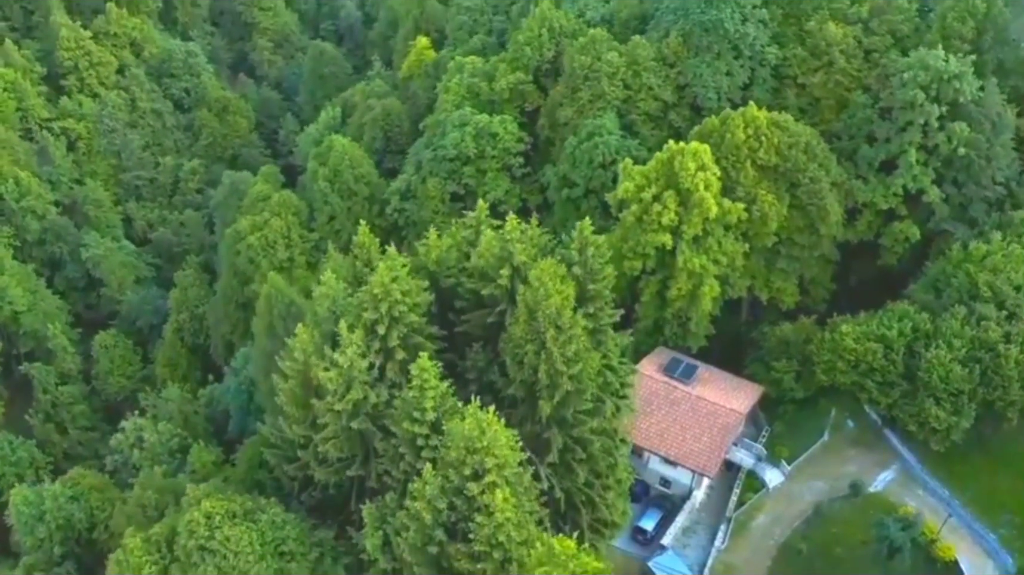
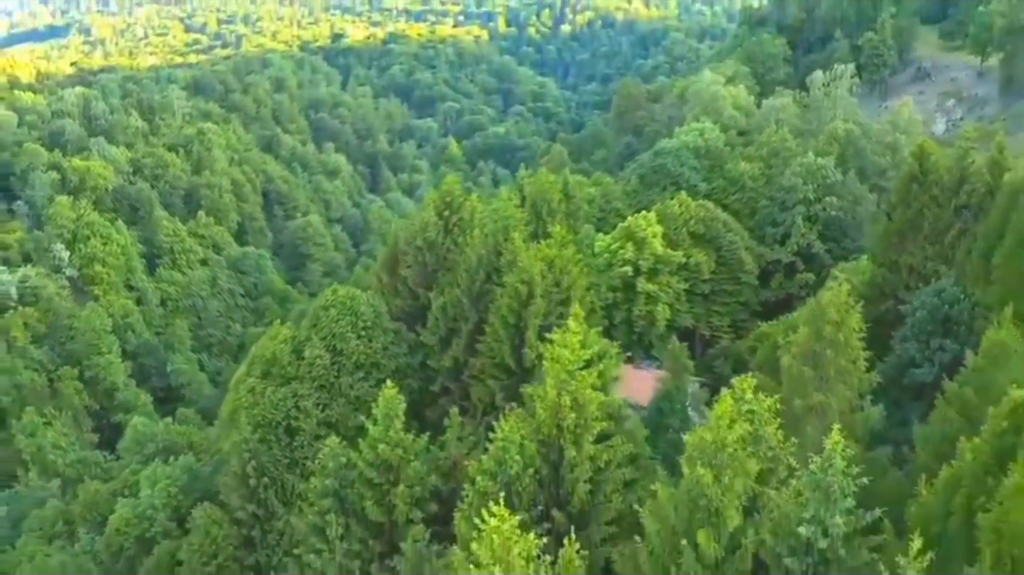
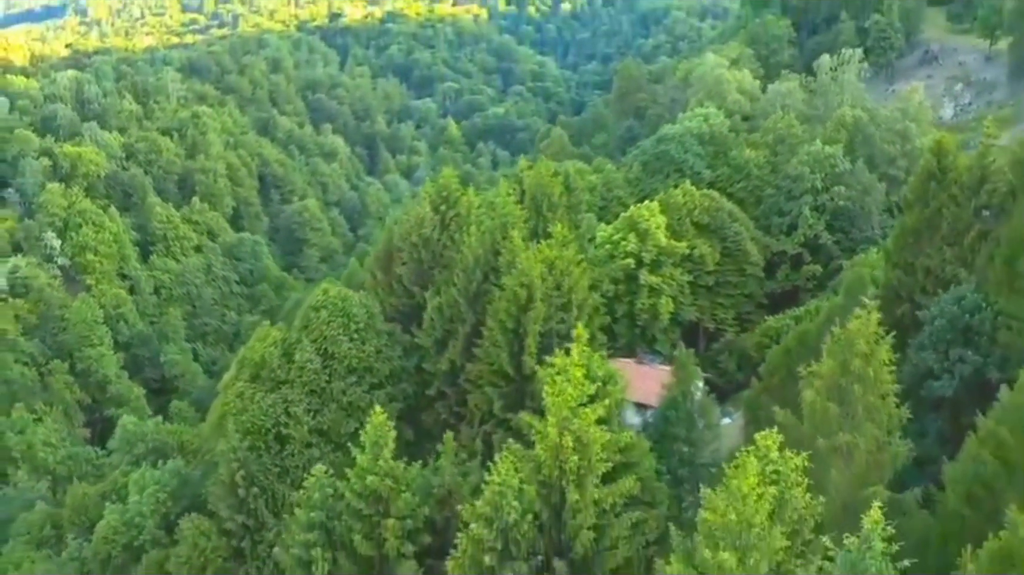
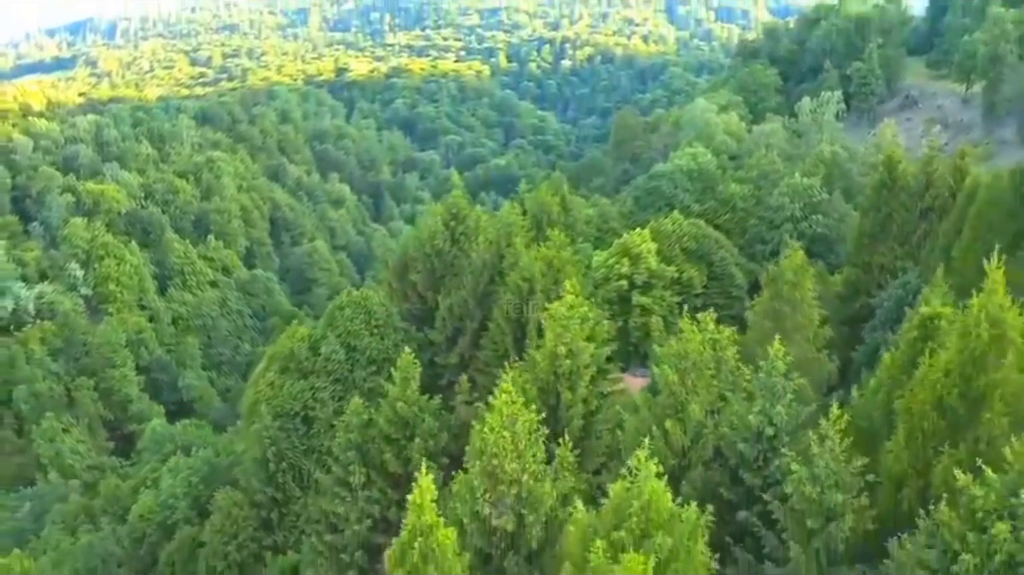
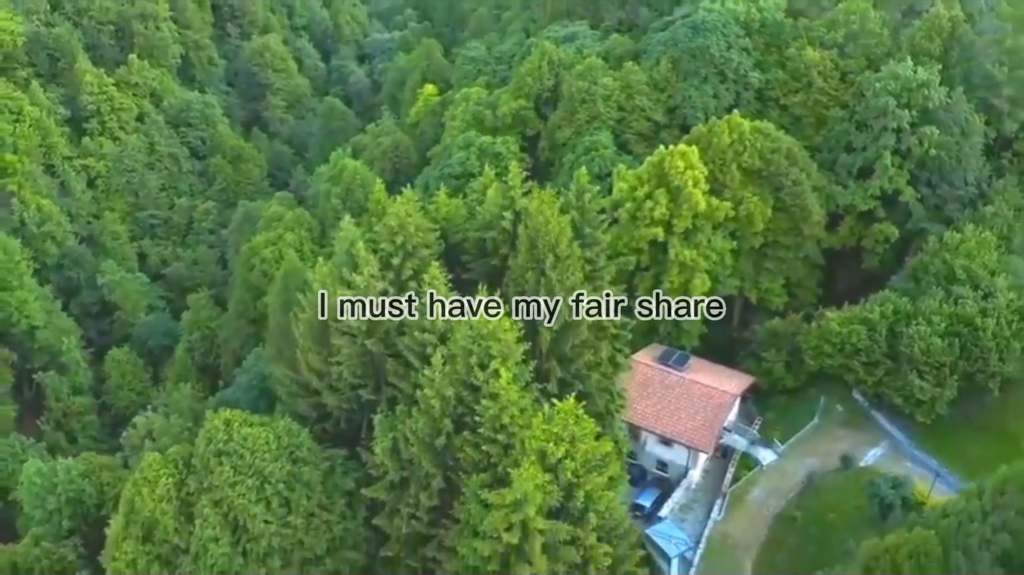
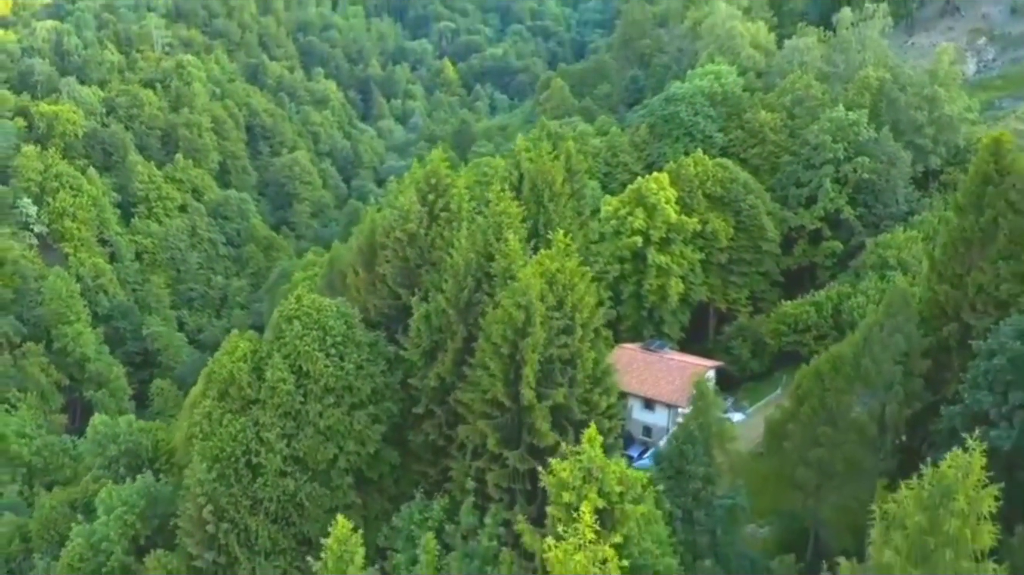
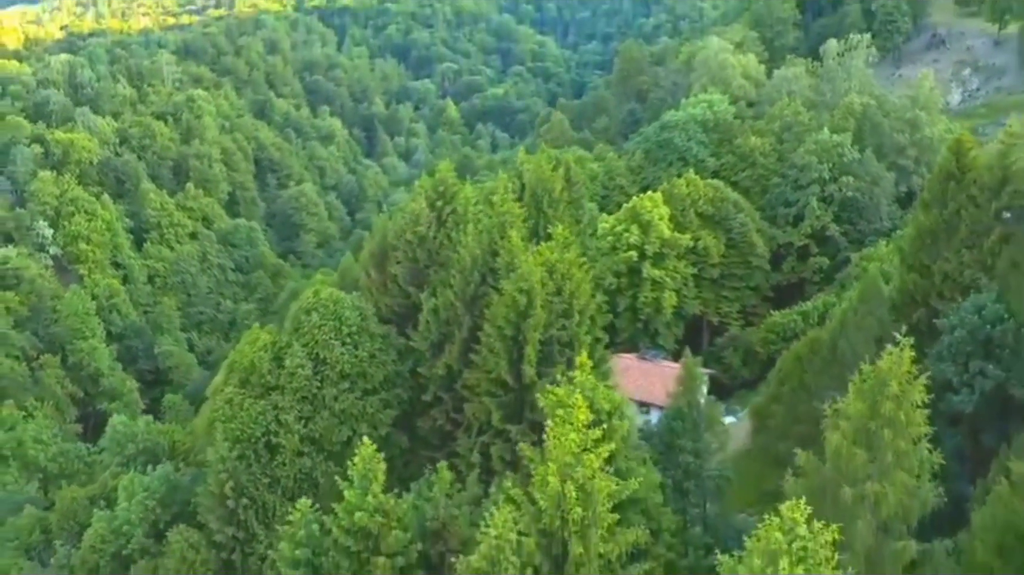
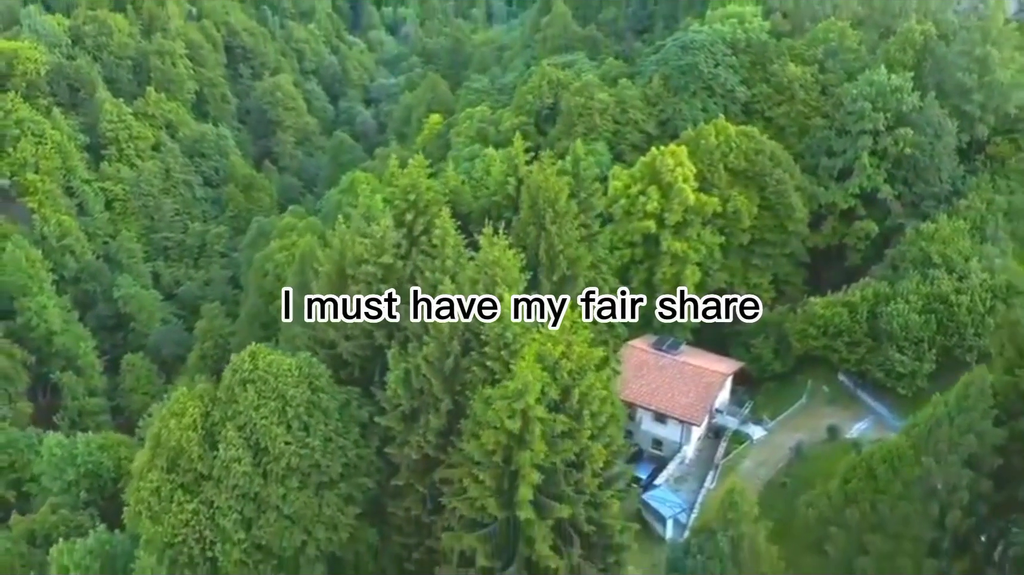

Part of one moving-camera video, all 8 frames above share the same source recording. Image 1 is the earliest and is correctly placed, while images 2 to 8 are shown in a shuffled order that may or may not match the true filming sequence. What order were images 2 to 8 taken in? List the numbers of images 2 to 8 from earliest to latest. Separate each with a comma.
5, 8, 6, 7, 3, 2, 4
